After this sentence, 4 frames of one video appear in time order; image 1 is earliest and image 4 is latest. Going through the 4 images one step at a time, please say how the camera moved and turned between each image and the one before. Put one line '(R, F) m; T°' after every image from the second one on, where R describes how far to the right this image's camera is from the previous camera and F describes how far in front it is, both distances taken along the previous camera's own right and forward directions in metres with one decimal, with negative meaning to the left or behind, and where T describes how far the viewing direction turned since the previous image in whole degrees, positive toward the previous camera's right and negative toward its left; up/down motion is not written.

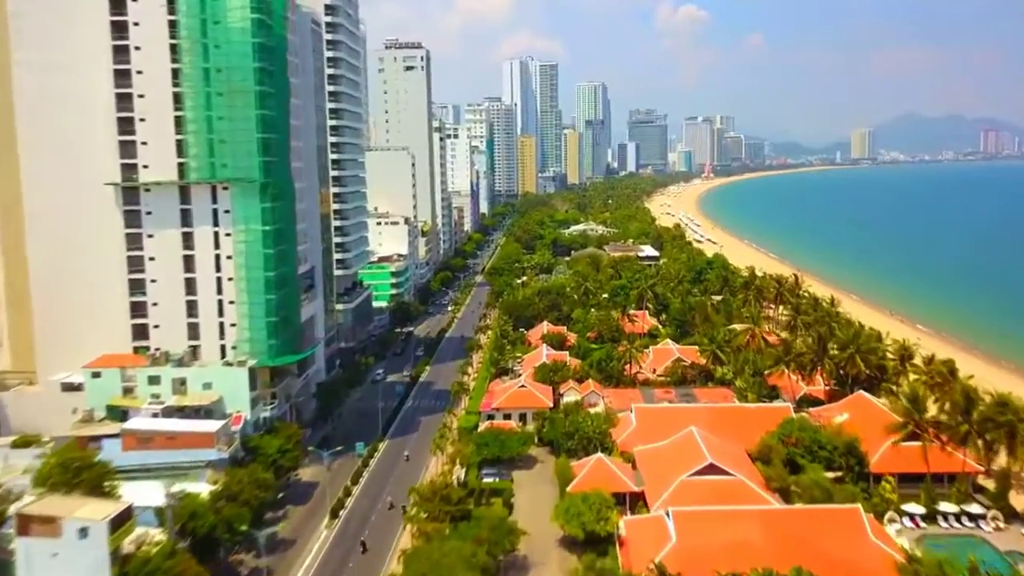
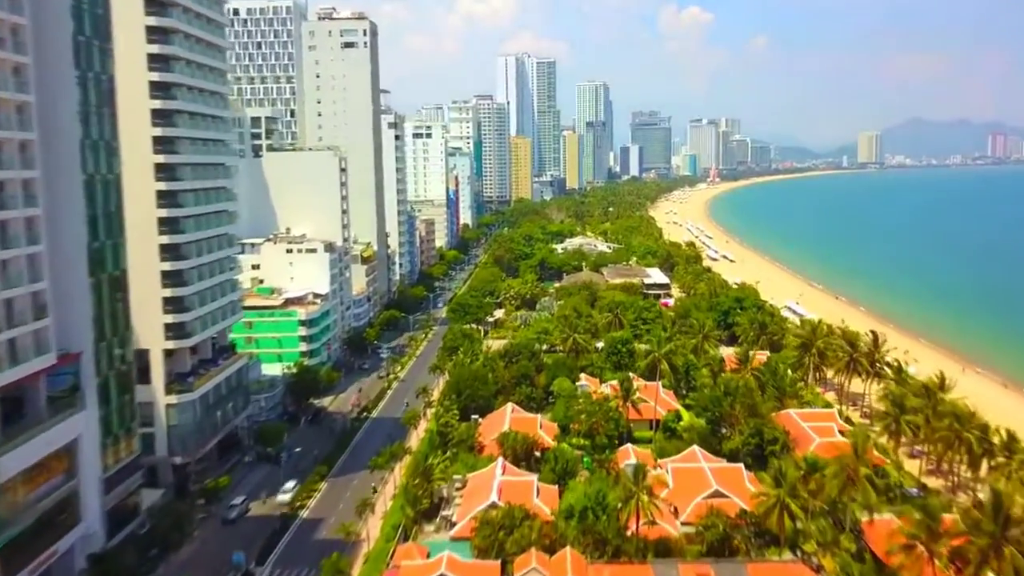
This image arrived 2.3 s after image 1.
(+1.9, +26.9) m; 0°
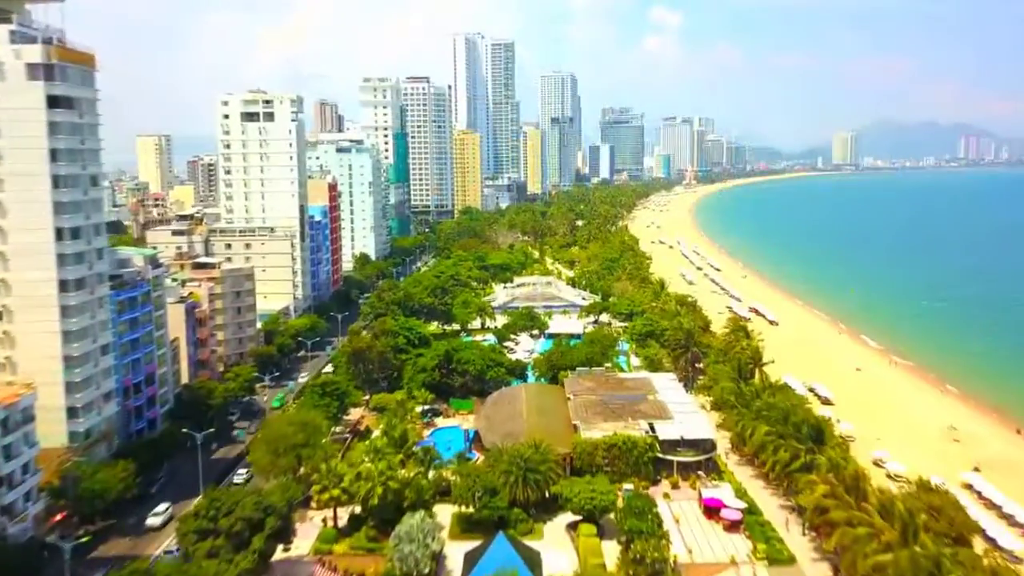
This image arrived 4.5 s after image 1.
(+0.8, +17.7) m; +1°
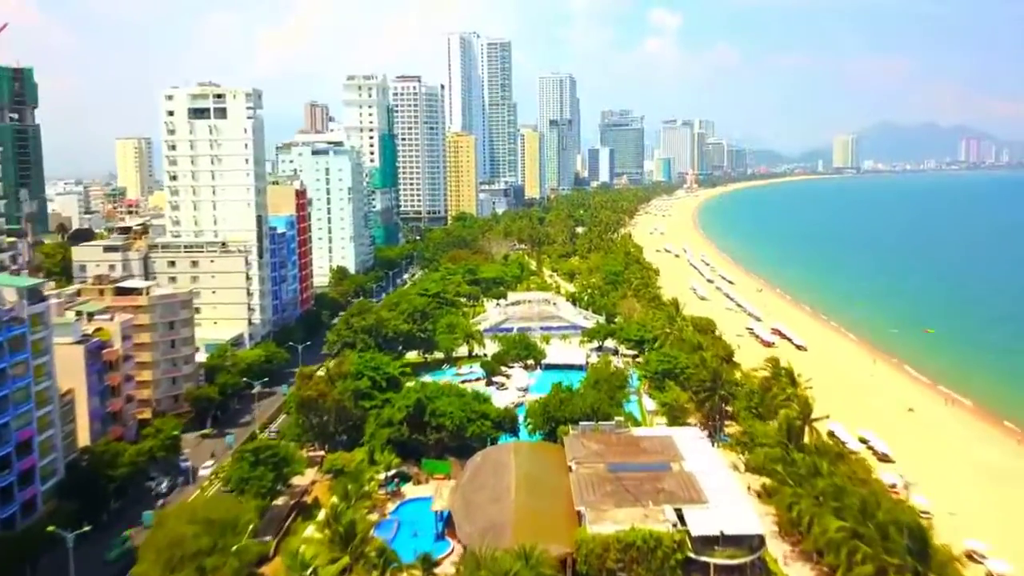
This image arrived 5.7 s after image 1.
(+0.3, +8.5) m; 0°
